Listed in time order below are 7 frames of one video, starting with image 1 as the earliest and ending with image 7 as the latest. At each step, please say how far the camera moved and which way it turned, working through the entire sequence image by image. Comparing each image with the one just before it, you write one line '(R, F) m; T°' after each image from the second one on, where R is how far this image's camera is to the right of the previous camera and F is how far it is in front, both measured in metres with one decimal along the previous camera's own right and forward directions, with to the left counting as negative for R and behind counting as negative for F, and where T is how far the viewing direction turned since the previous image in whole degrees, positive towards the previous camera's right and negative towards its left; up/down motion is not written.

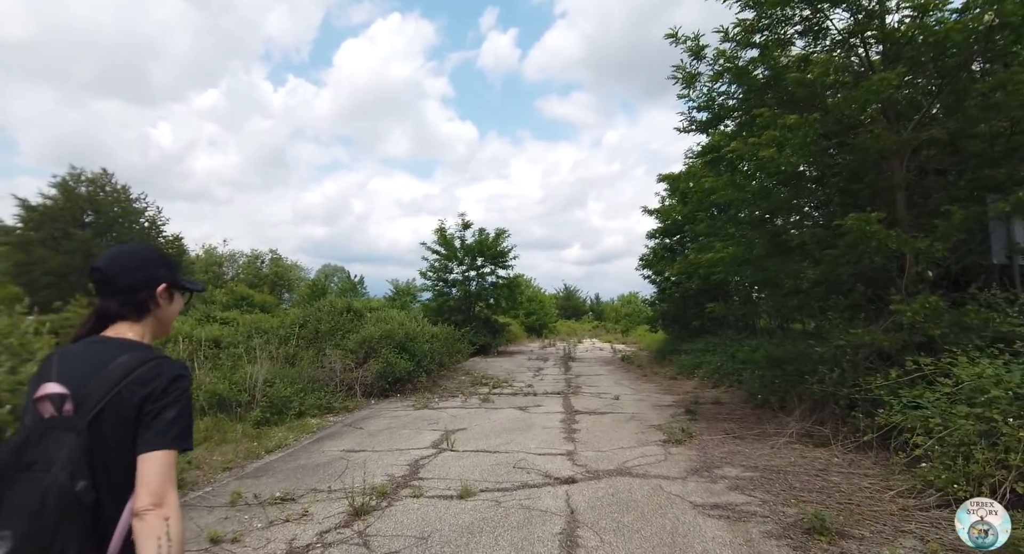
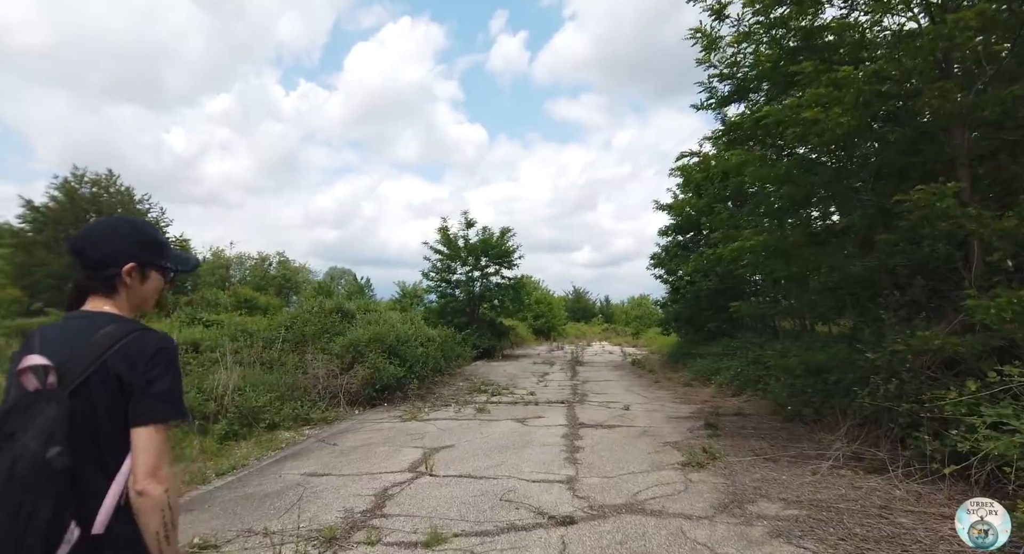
(+0.2, +1.0) m; -1°
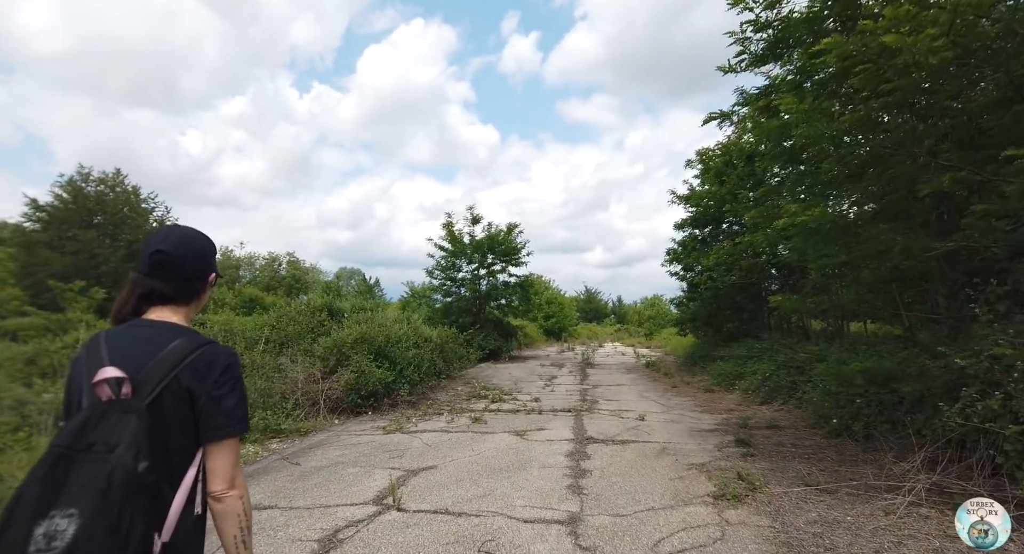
(+0.2, +1.1) m; -1°
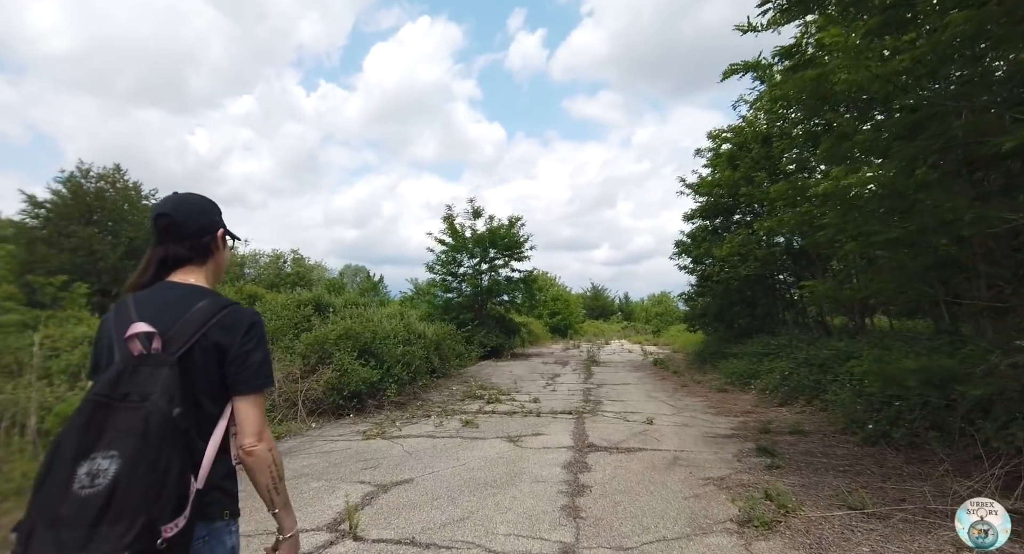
(+0.2, +0.8) m; -1°
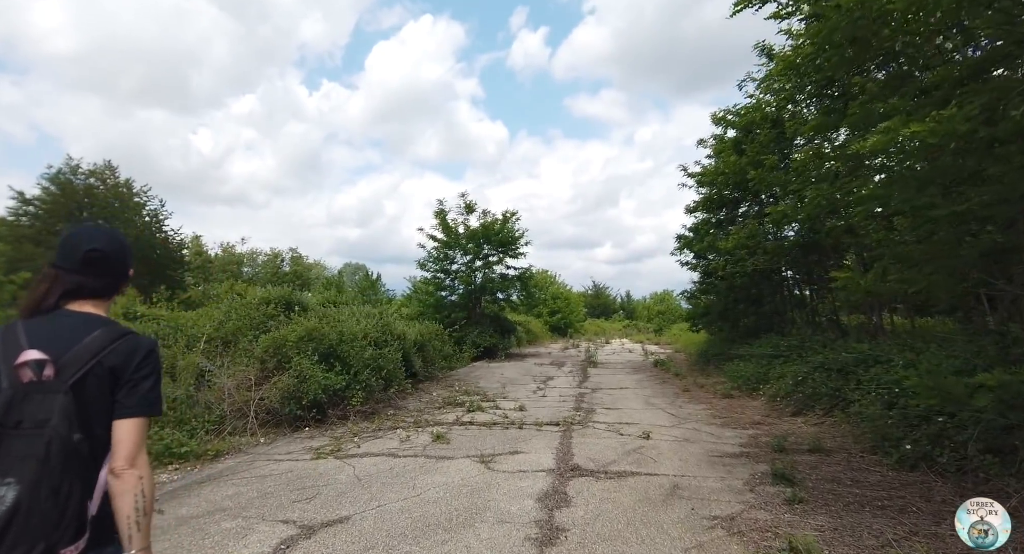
(+0.3, +0.9) m; 0°
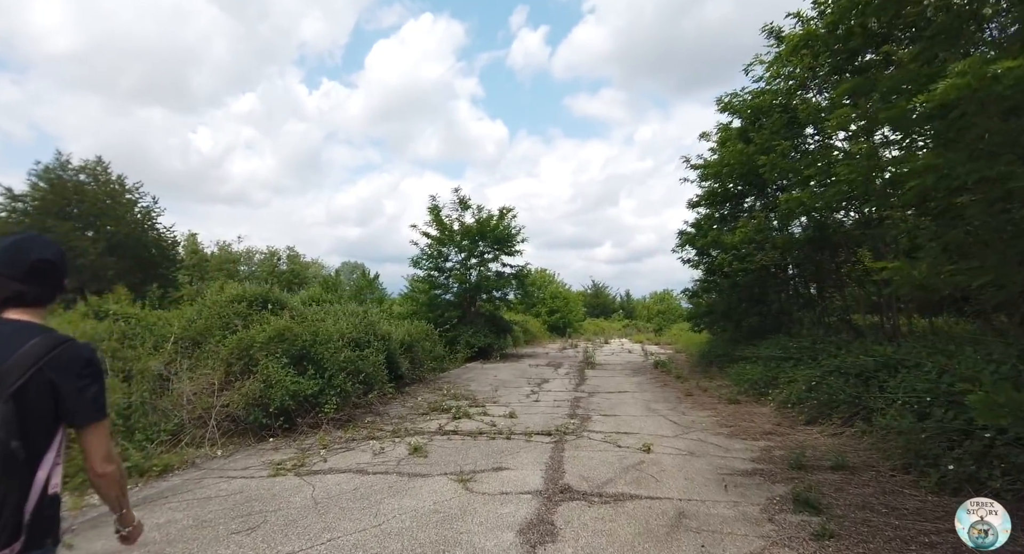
(+0.2, +0.7) m; 0°
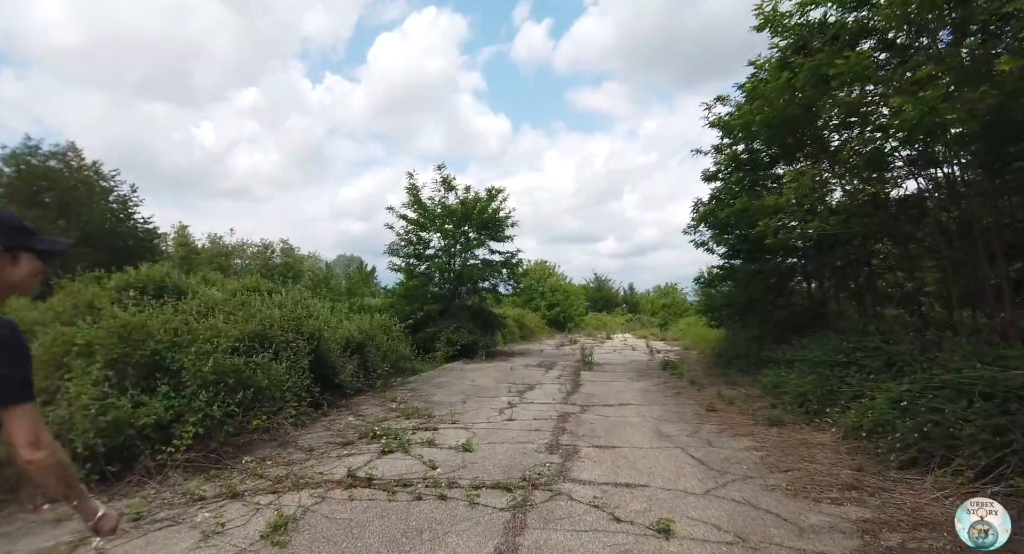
(+0.5, +2.4) m; 0°
